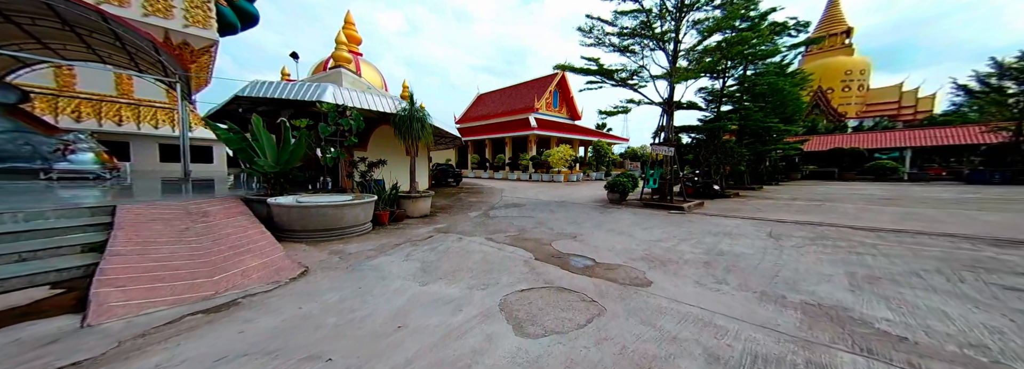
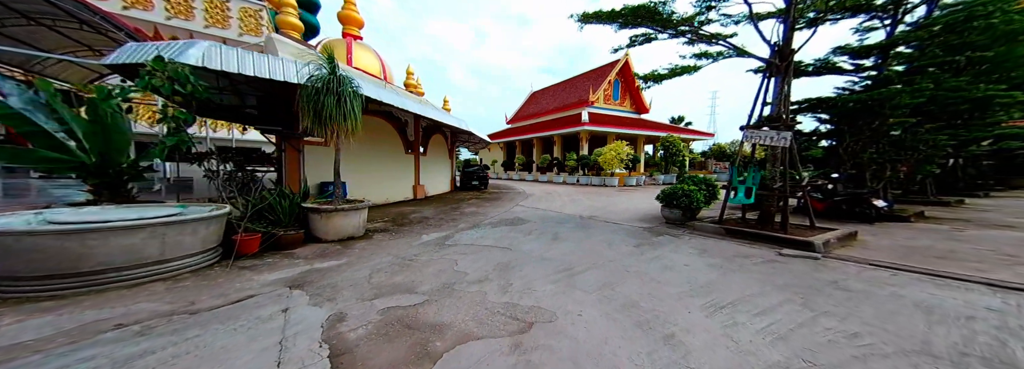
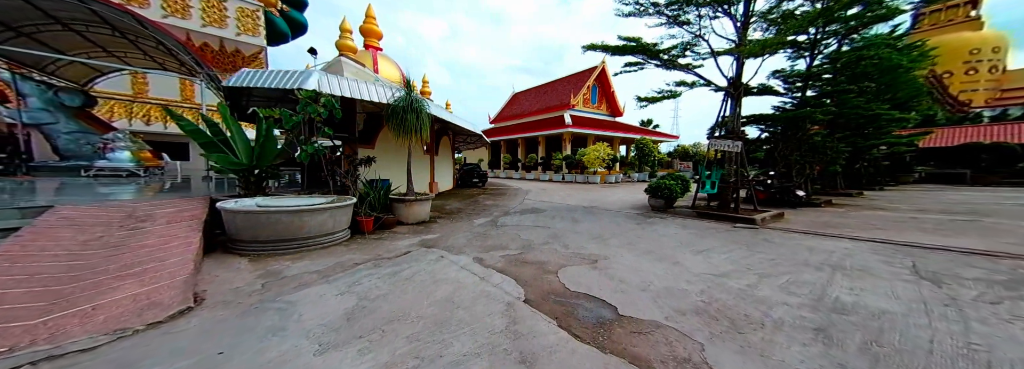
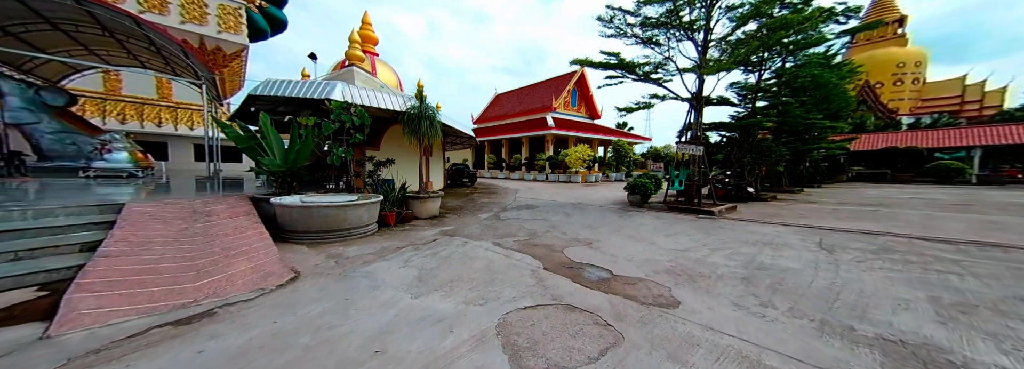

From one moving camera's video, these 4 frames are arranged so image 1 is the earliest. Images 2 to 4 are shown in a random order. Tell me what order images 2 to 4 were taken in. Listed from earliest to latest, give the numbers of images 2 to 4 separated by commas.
4, 3, 2
